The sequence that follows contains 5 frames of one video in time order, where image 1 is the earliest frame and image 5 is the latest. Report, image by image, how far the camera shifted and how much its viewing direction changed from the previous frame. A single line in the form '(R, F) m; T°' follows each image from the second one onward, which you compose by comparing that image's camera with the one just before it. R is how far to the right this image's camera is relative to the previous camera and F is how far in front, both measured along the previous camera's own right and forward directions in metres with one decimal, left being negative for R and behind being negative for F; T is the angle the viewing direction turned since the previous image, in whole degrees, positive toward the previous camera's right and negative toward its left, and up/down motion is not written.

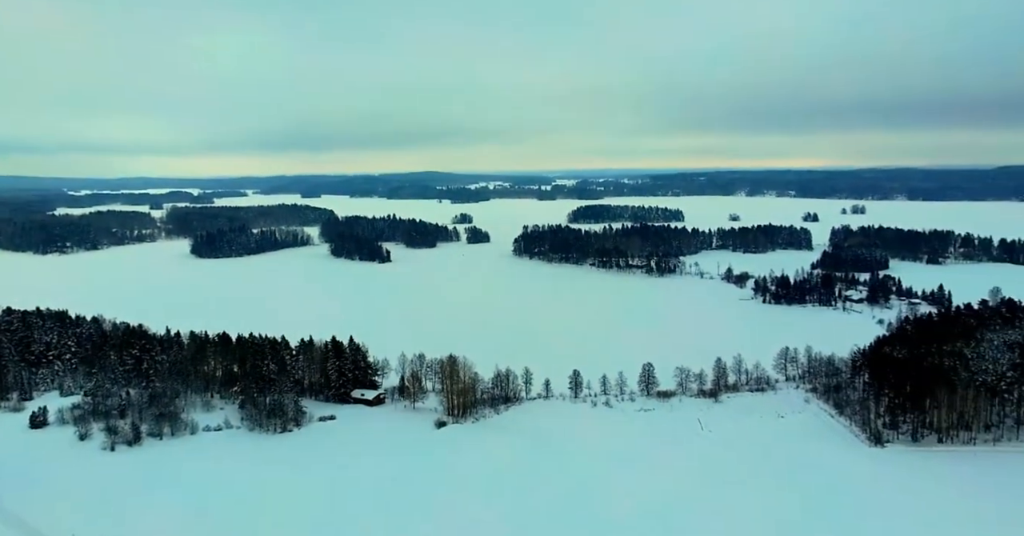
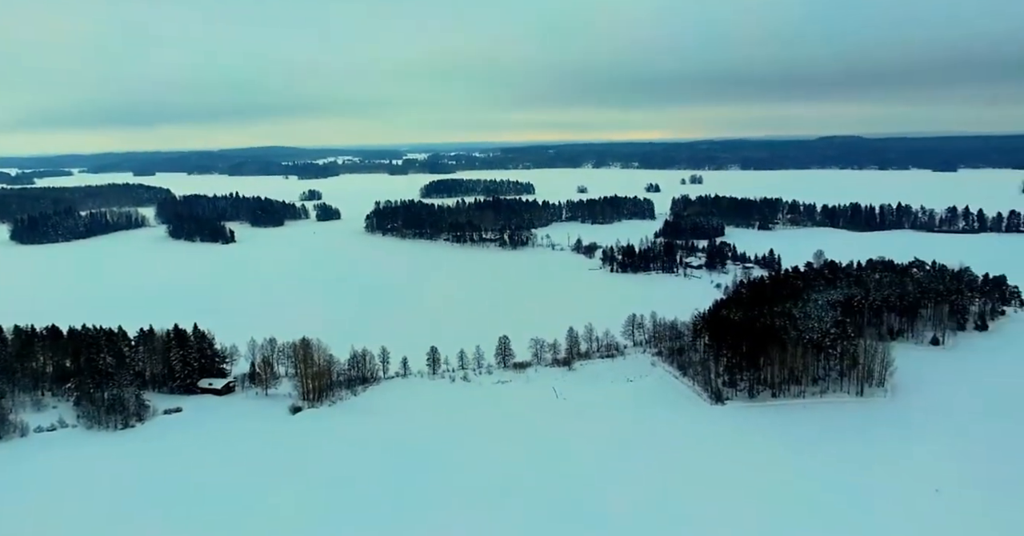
(+3.8, -4.9) m; +10°
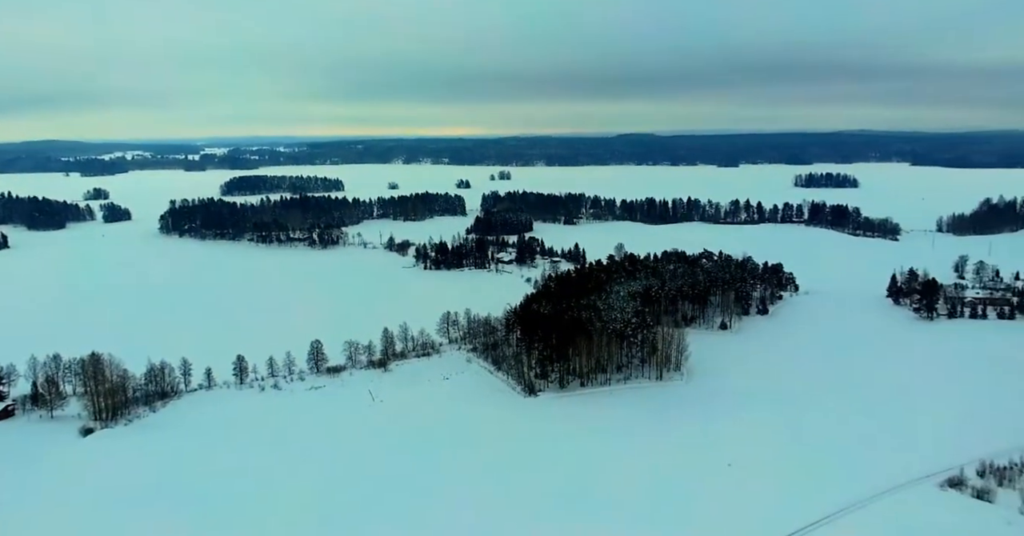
(+1.7, +5.2) m; +16°
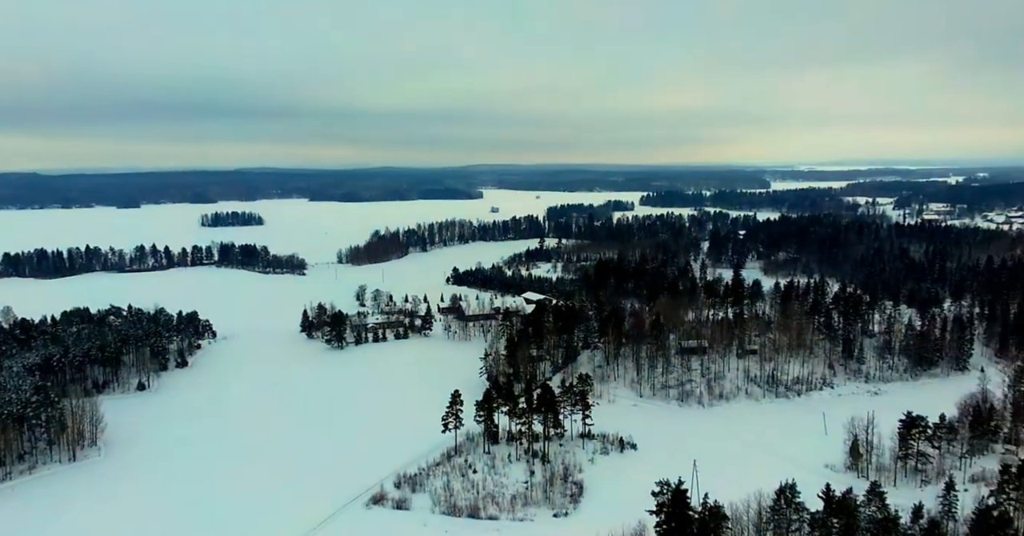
(+2.0, +4.1) m; +48°
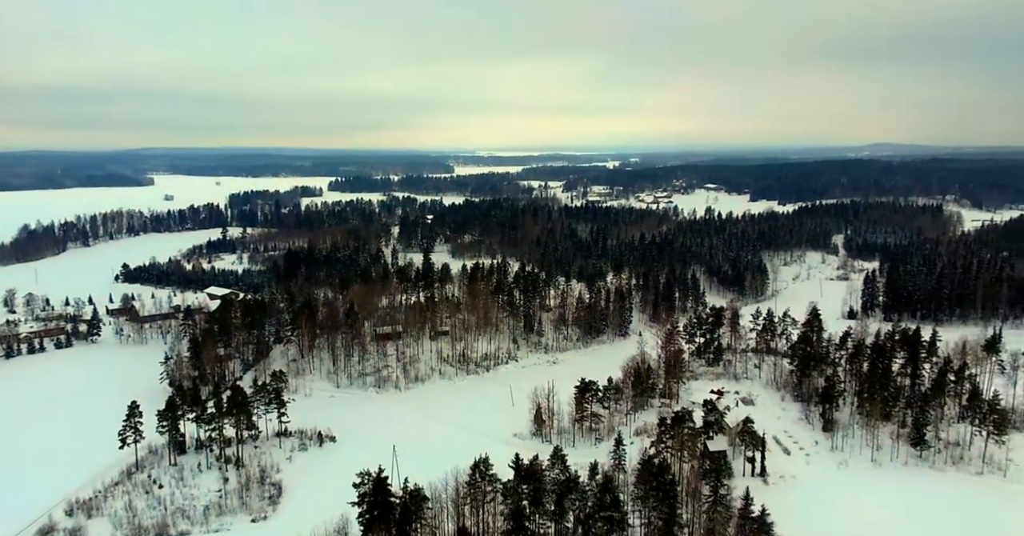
(+0.1, +0.4) m; +26°
